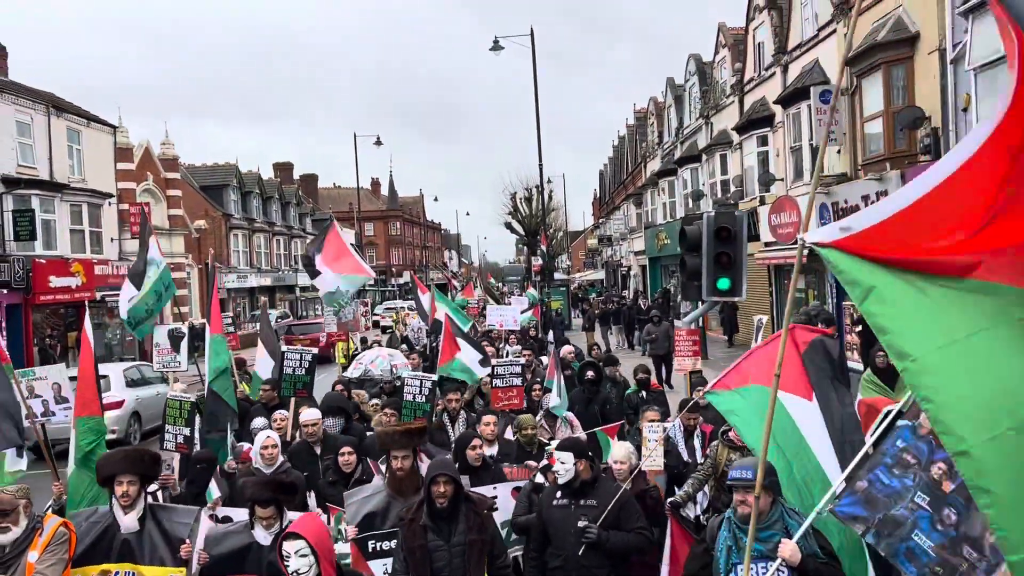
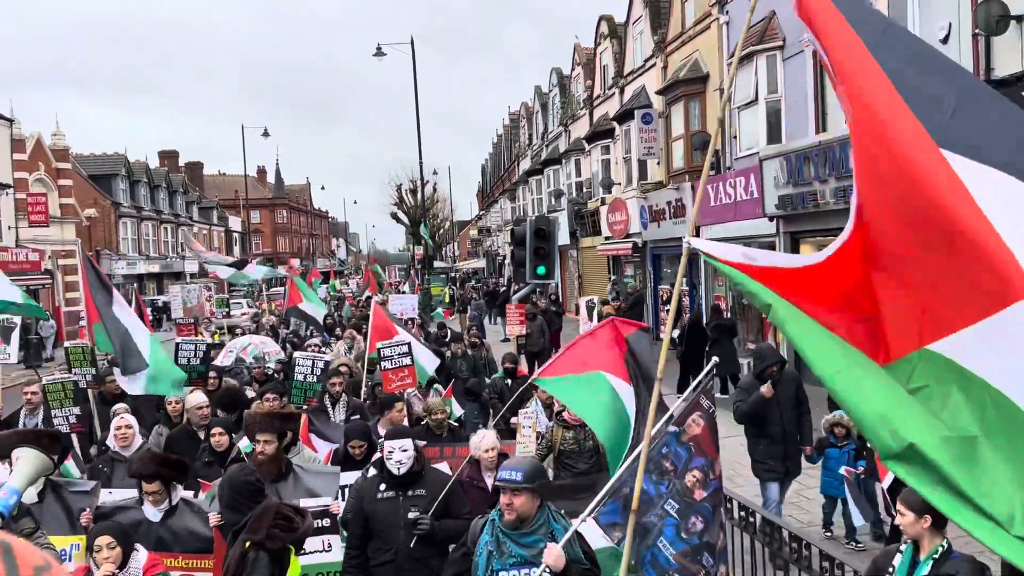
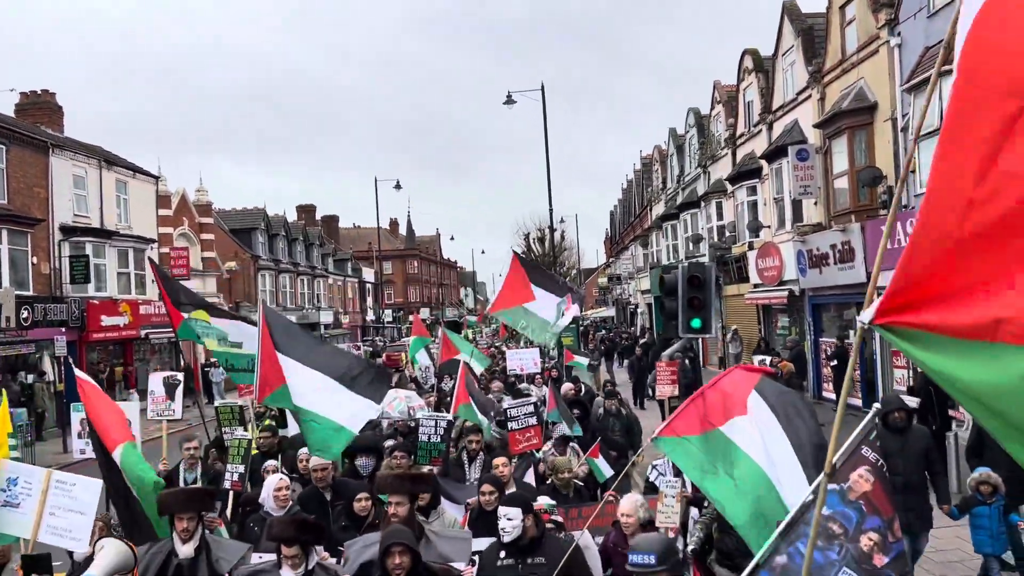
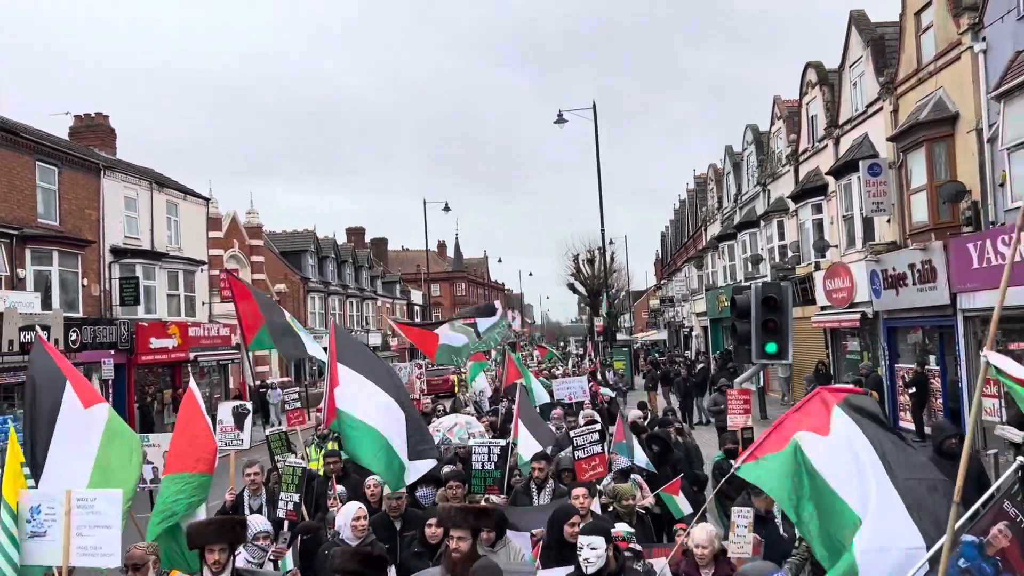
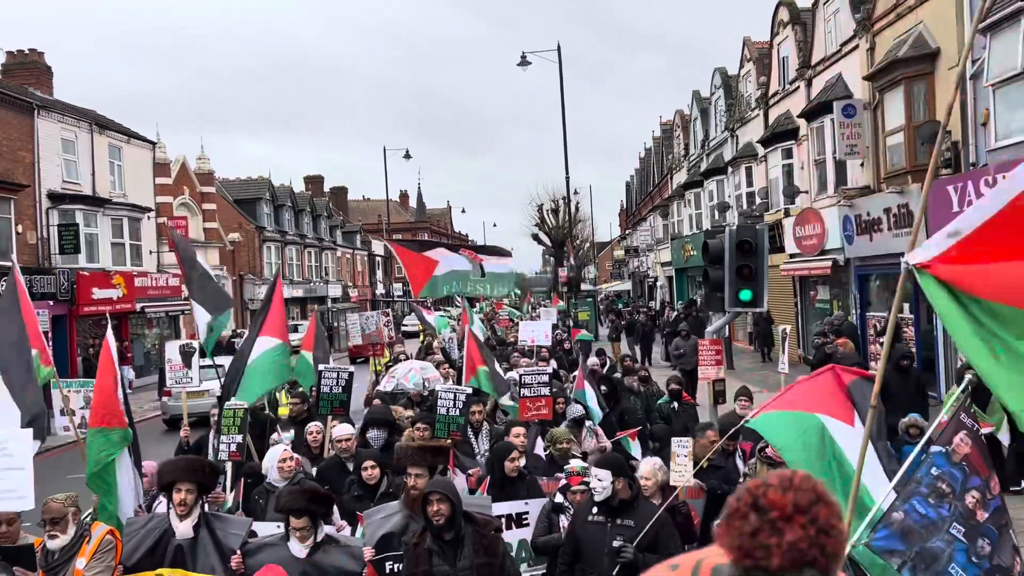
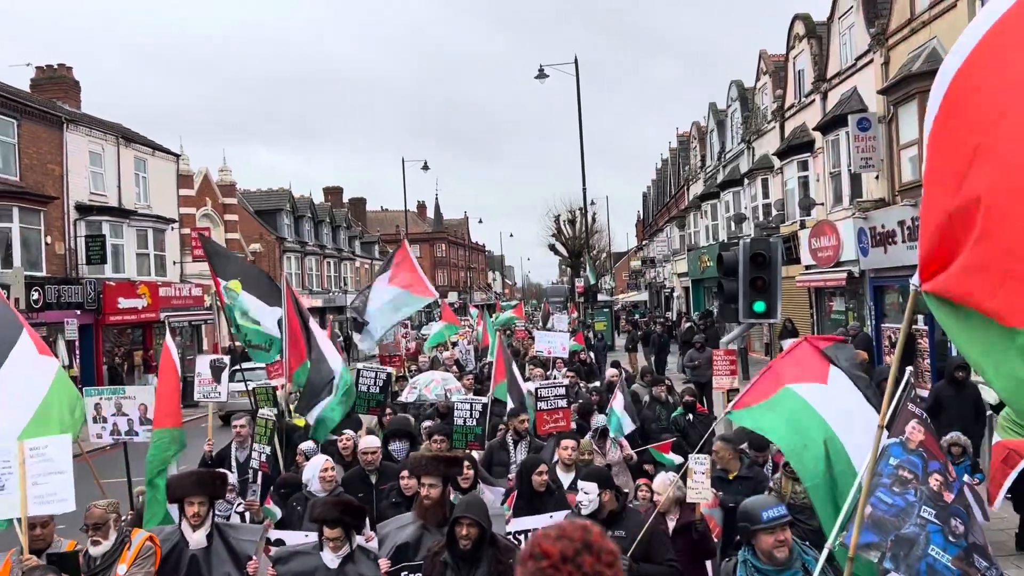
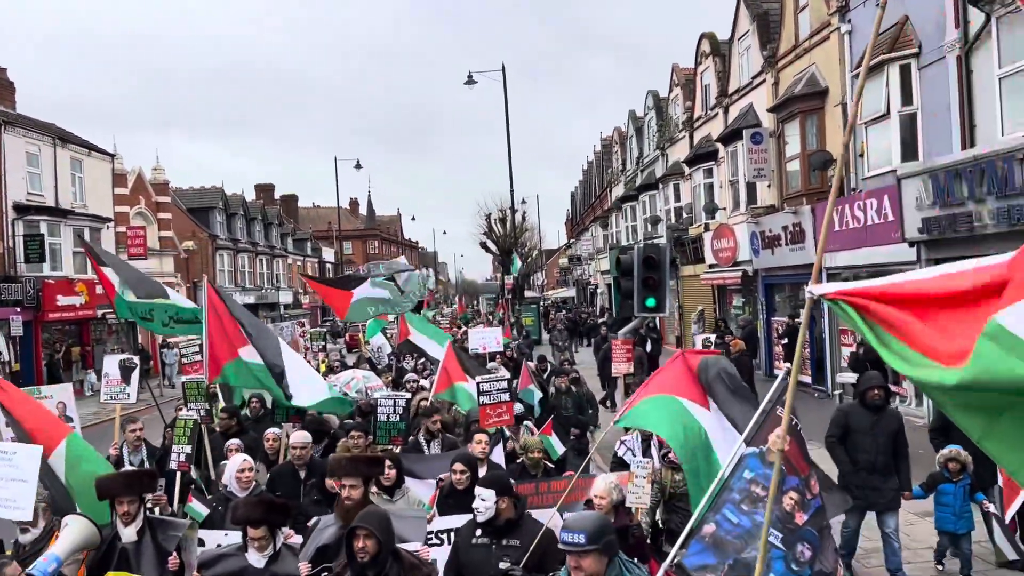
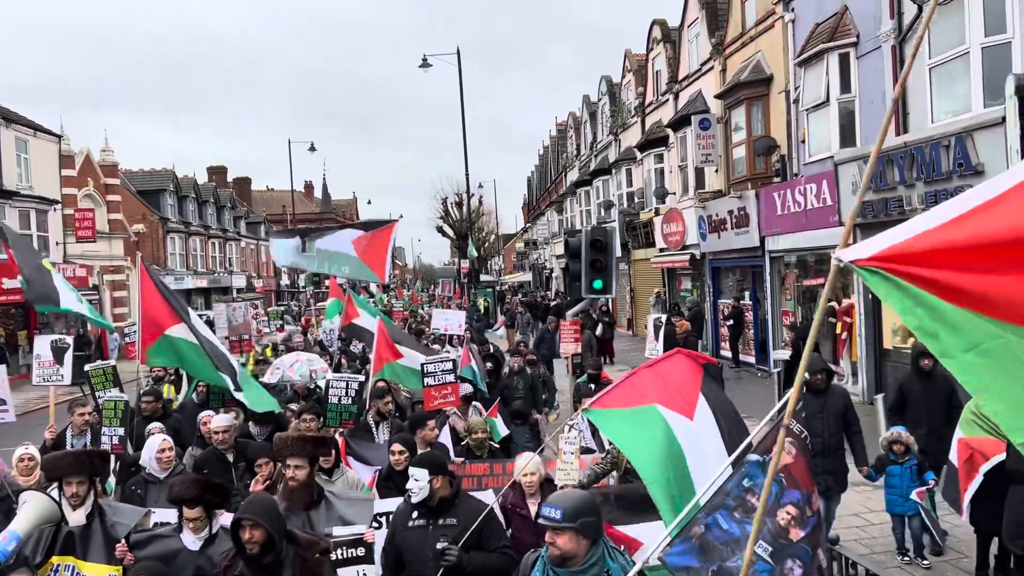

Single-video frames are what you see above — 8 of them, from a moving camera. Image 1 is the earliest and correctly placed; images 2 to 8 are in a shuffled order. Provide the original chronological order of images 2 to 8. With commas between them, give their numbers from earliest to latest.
5, 6, 4, 3, 7, 8, 2
